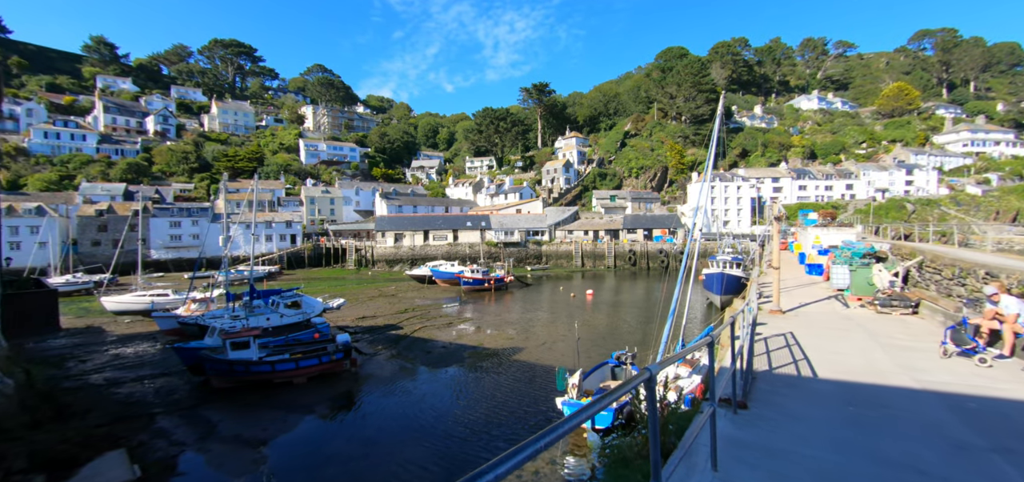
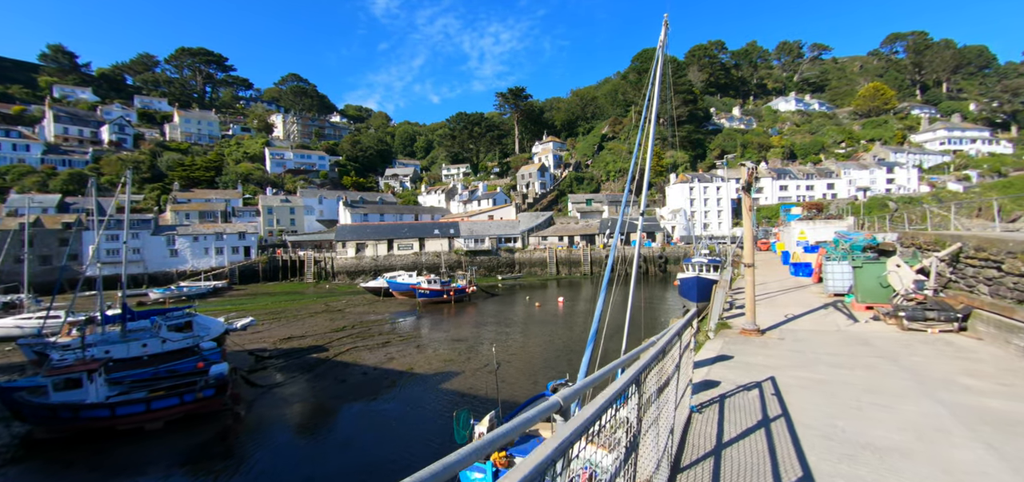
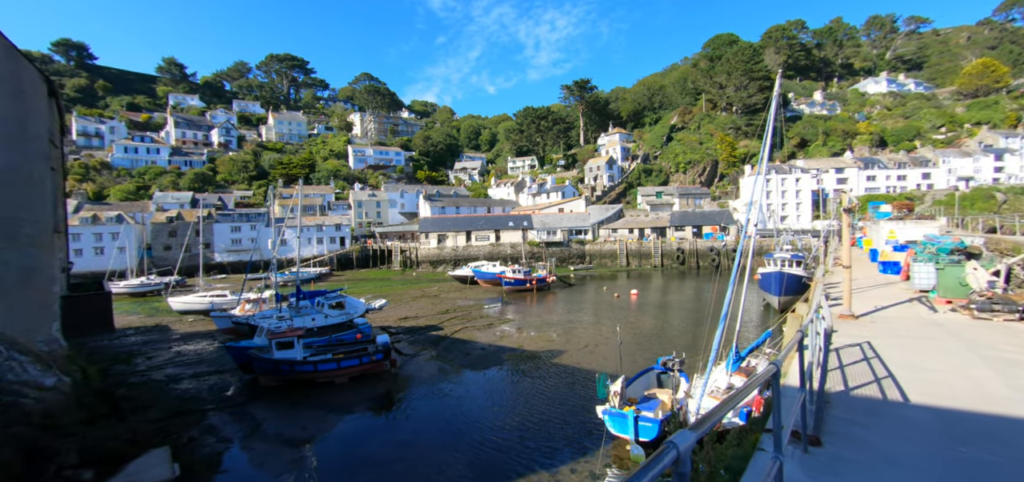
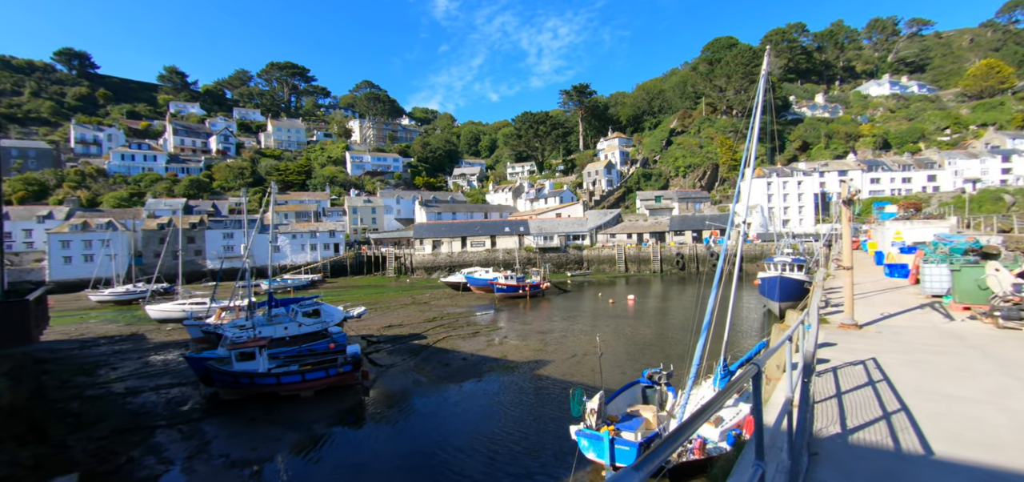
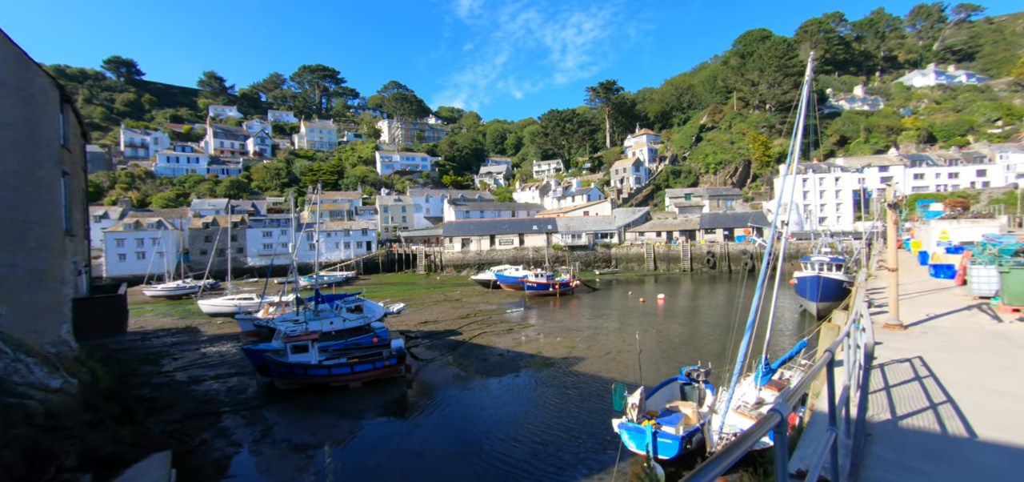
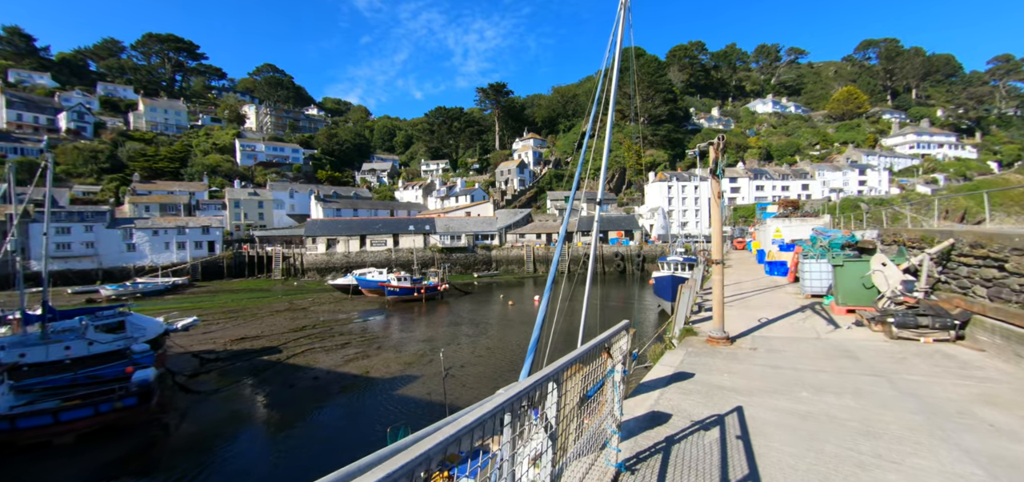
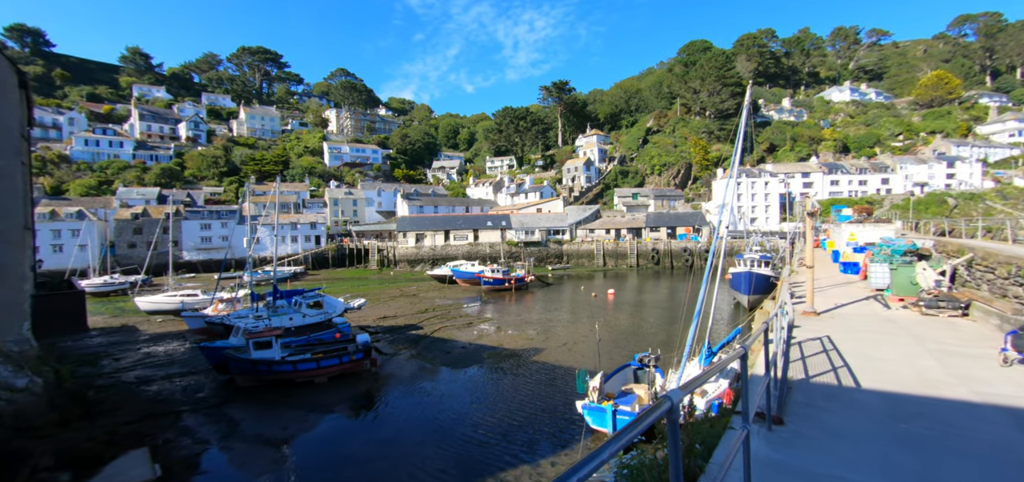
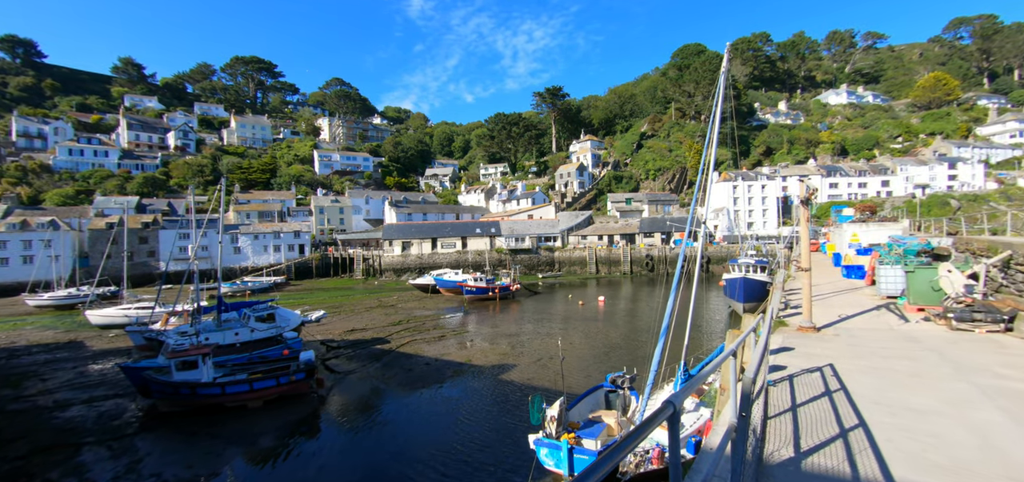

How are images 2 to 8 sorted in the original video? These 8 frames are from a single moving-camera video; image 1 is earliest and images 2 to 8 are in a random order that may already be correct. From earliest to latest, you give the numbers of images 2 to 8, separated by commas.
7, 3, 5, 4, 8, 2, 6
